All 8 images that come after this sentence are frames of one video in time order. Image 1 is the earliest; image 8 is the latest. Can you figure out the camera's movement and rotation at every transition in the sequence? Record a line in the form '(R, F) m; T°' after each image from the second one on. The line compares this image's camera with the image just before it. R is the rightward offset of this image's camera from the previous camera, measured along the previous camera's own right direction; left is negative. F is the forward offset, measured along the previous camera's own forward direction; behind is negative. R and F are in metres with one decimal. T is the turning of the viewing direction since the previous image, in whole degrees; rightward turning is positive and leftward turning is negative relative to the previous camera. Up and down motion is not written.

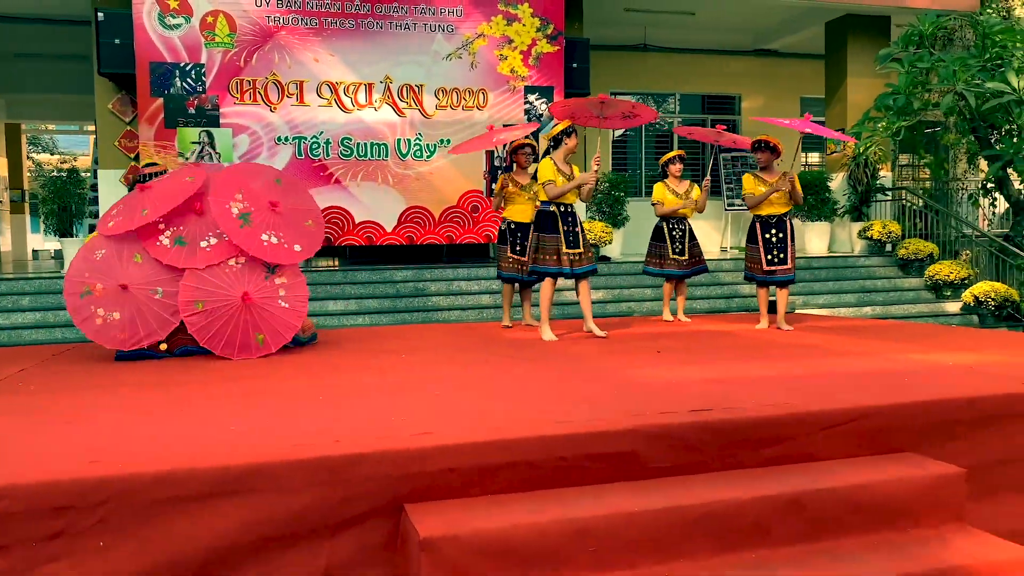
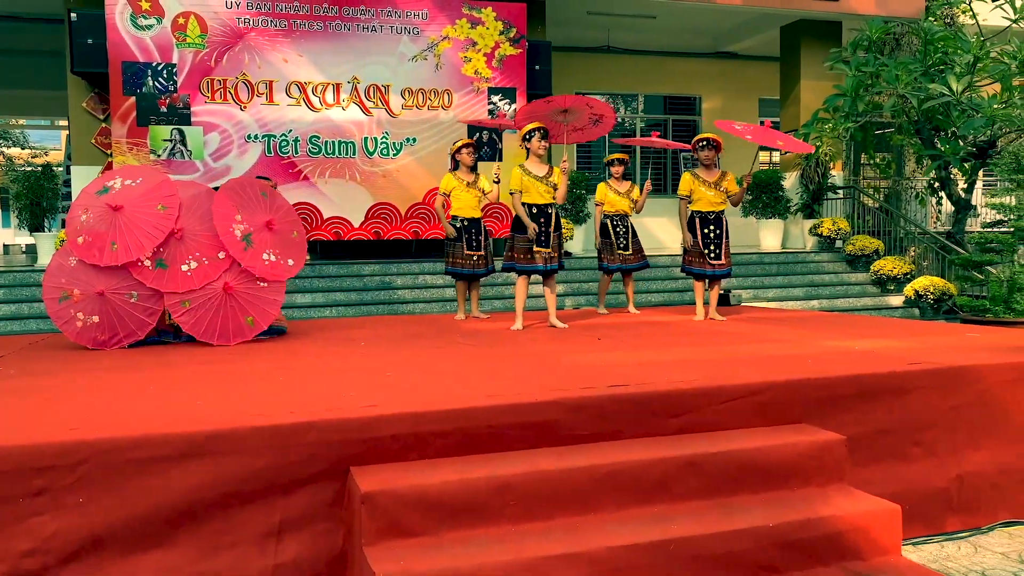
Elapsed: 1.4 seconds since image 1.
(+0.1, -0.3) m; +2°
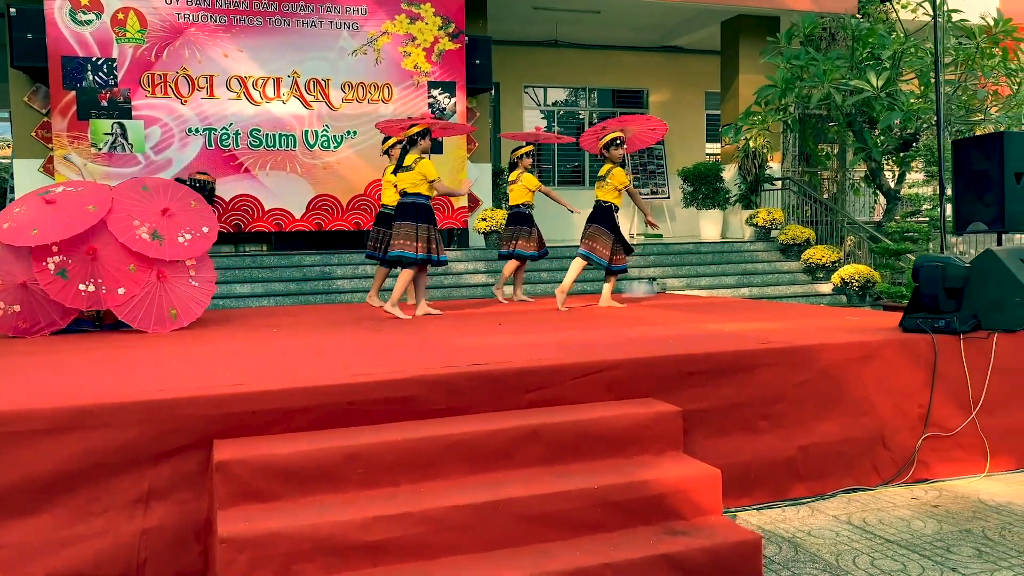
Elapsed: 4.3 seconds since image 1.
(+0.4, -0.2) m; +1°
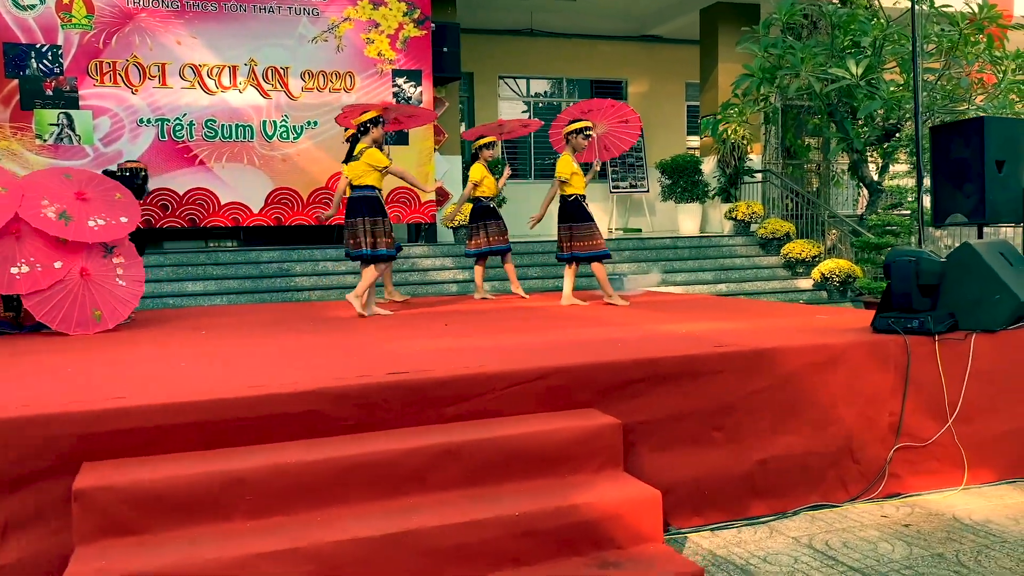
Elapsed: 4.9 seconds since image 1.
(+0.2, +0.3) m; +1°
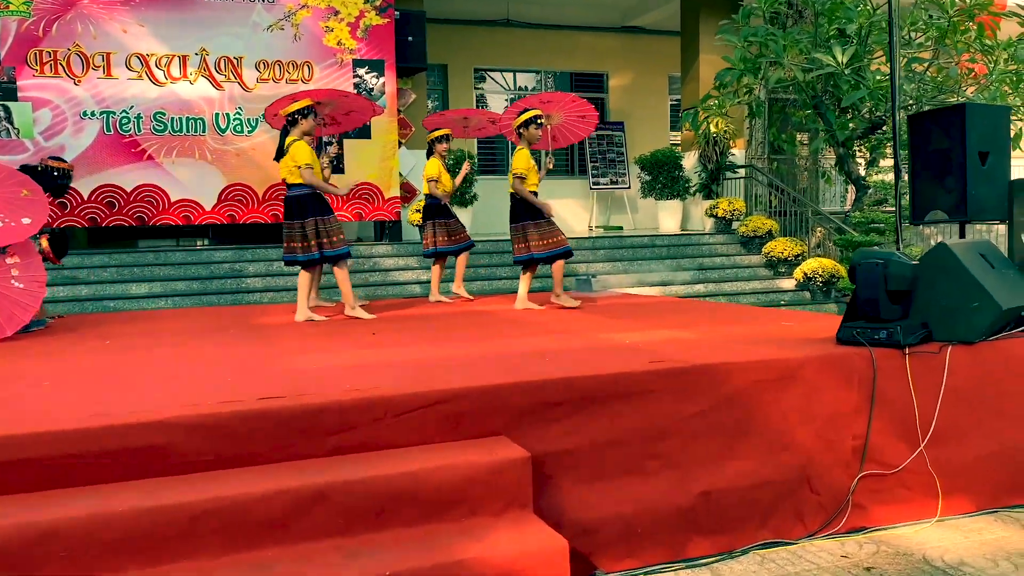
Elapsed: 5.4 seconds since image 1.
(+0.3, +0.4) m; 0°
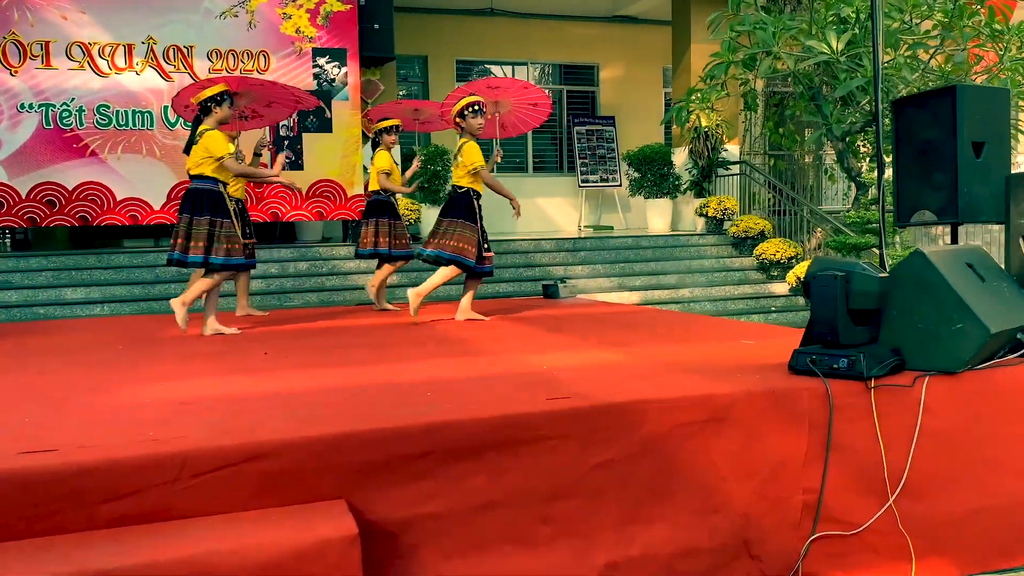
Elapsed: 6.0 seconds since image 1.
(+0.4, +0.5) m; -1°
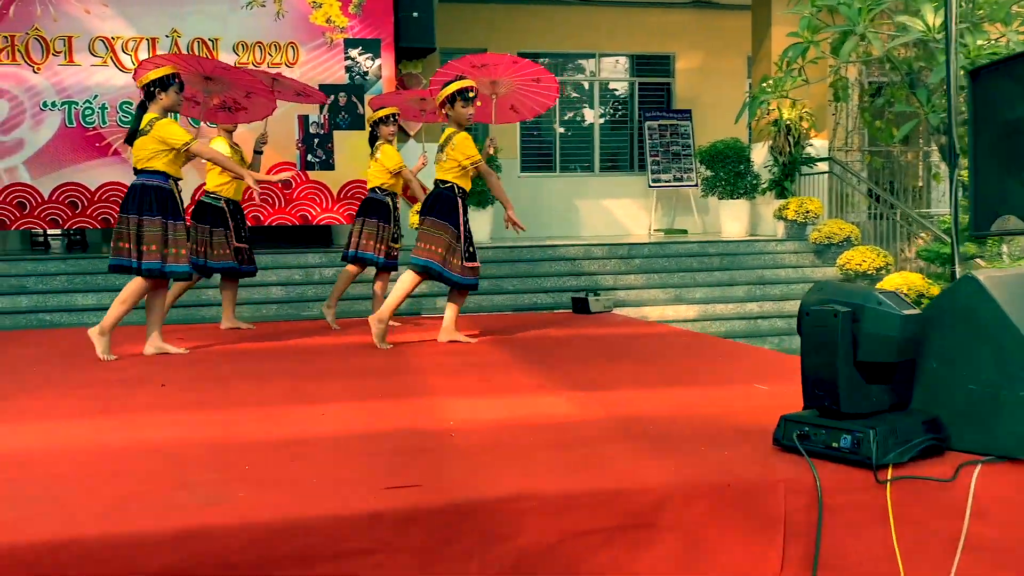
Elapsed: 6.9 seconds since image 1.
(+0.5, +0.7) m; -7°
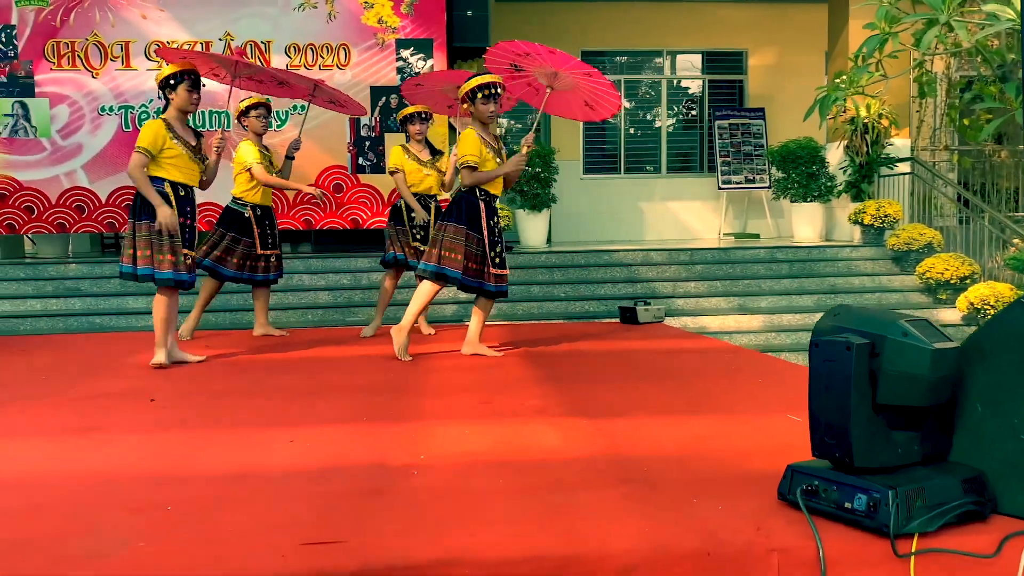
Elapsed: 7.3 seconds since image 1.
(+0.2, +0.3) m; -5°
